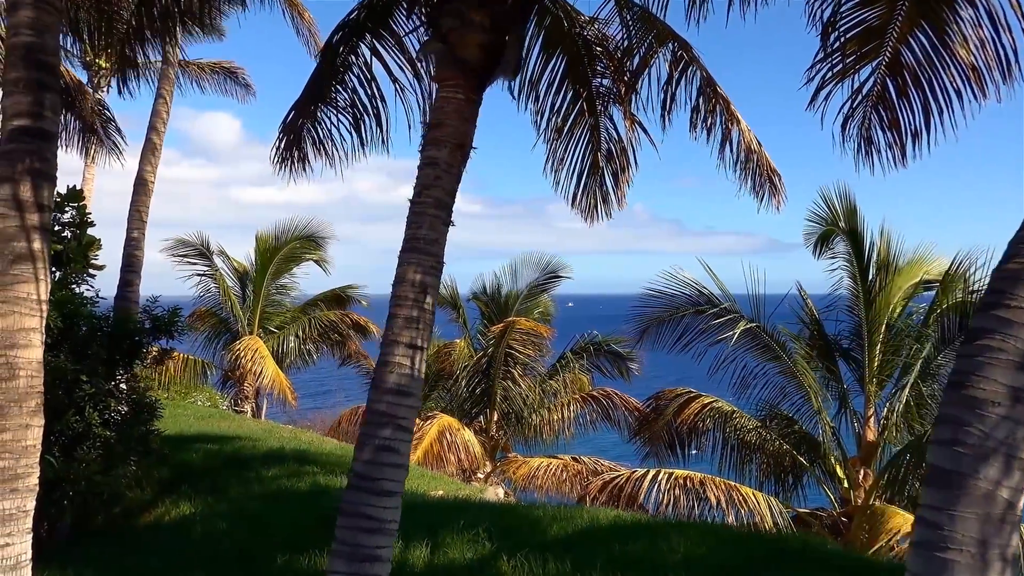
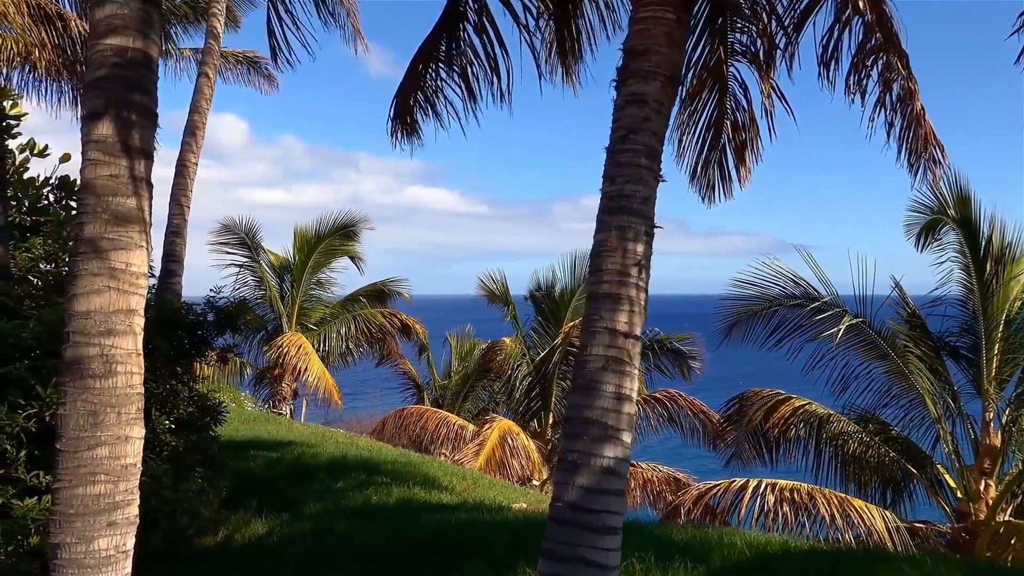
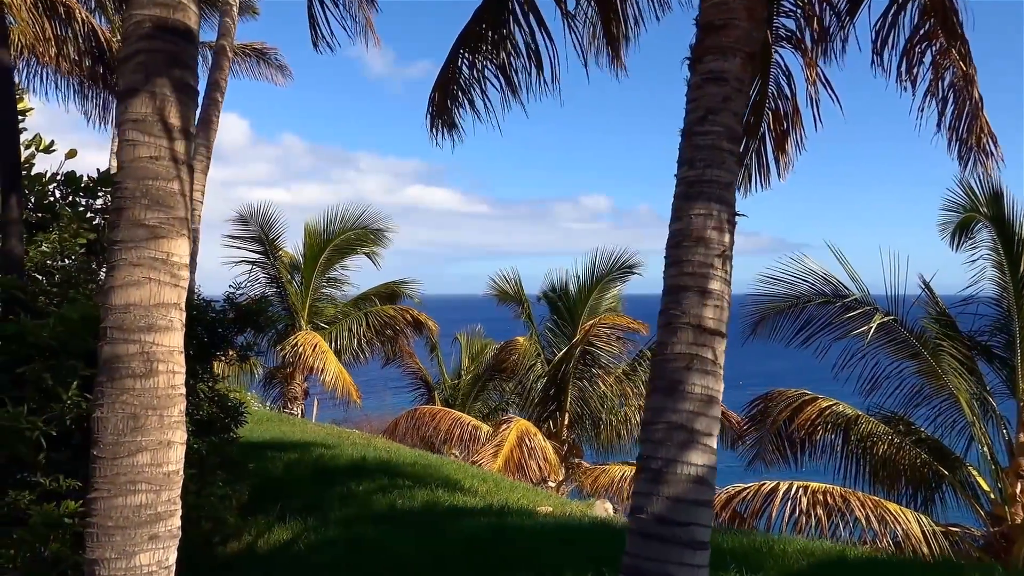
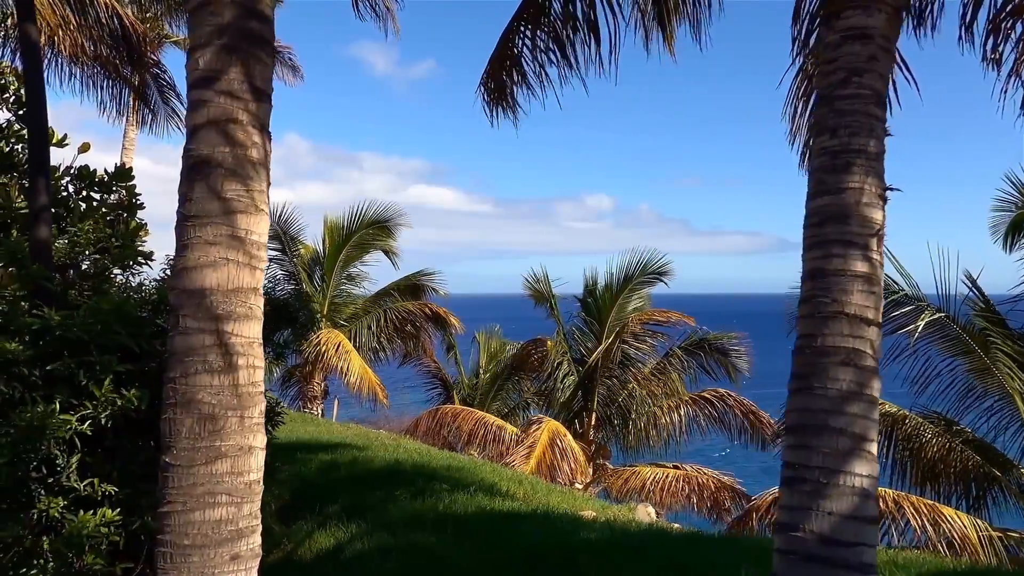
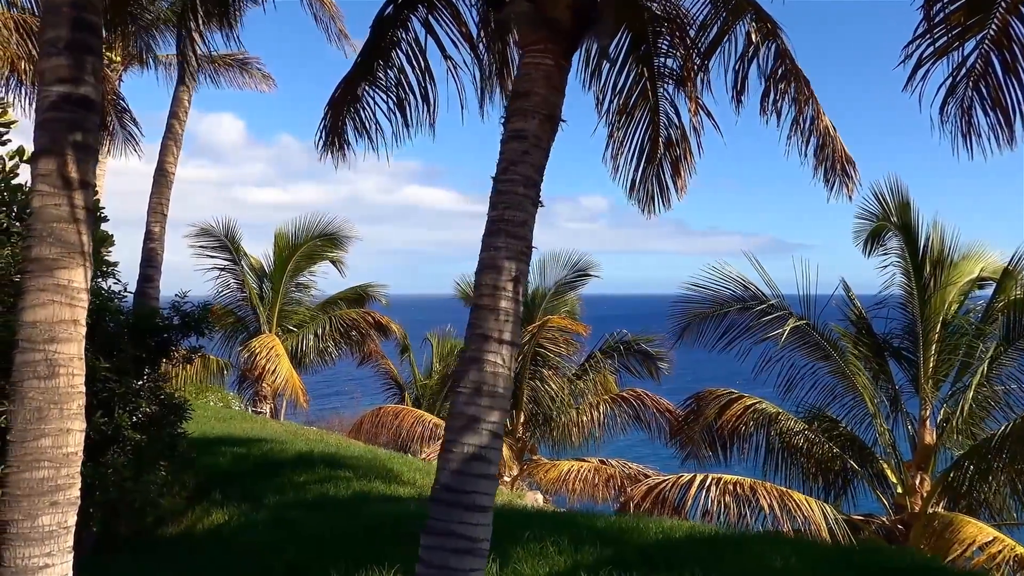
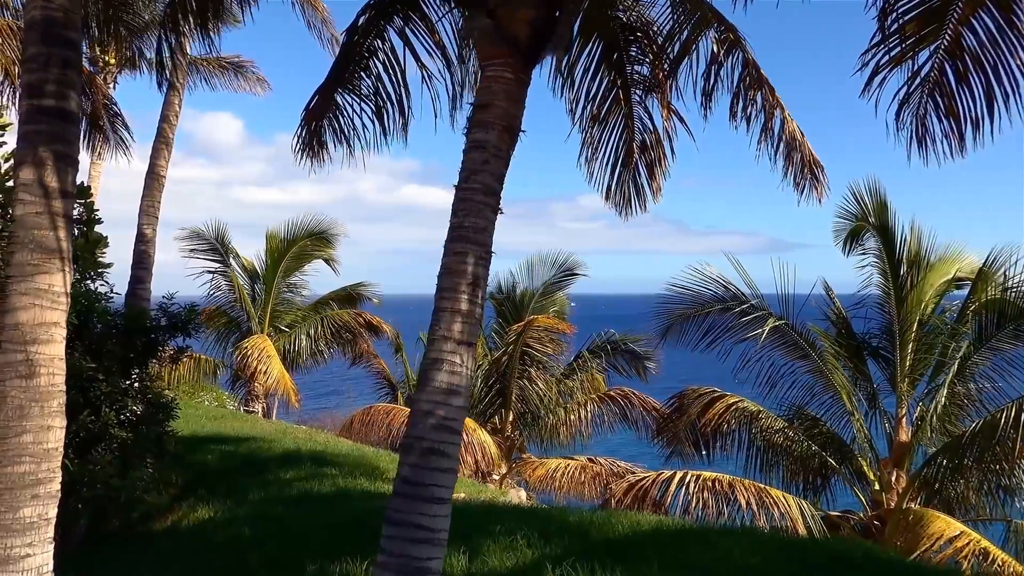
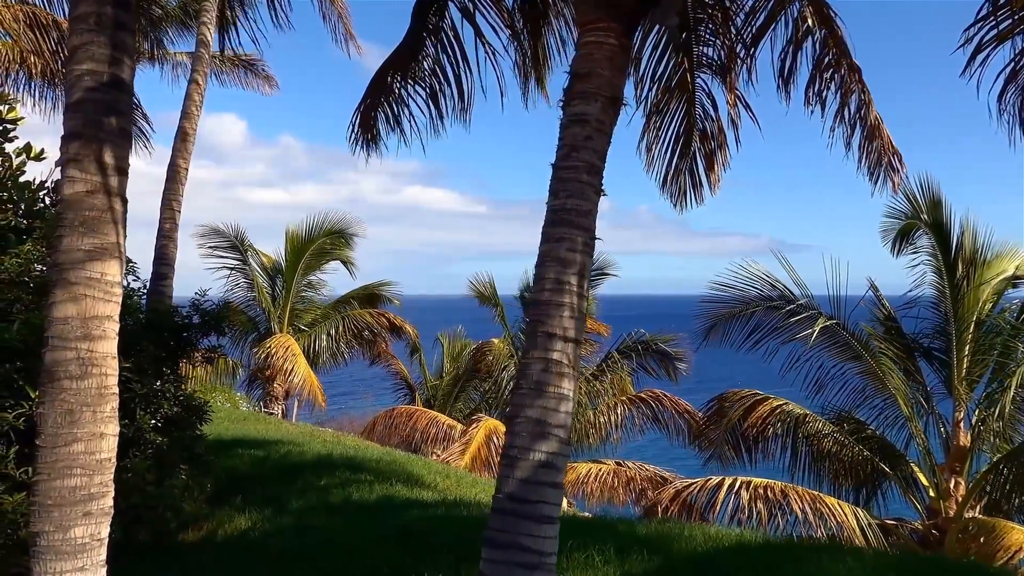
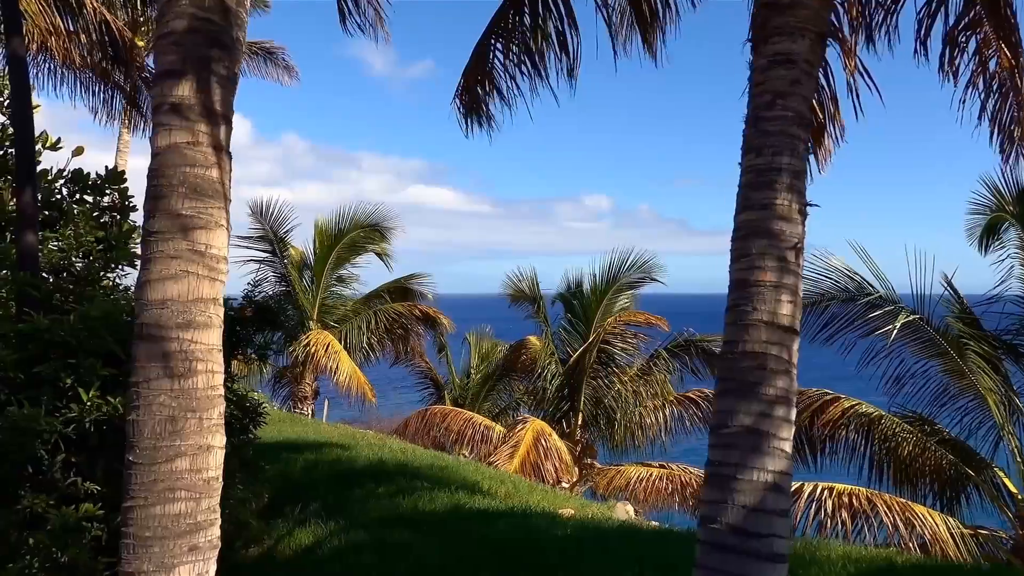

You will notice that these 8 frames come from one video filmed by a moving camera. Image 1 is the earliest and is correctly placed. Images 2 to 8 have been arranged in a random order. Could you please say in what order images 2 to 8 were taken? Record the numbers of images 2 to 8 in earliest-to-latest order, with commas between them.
6, 5, 7, 2, 3, 8, 4
